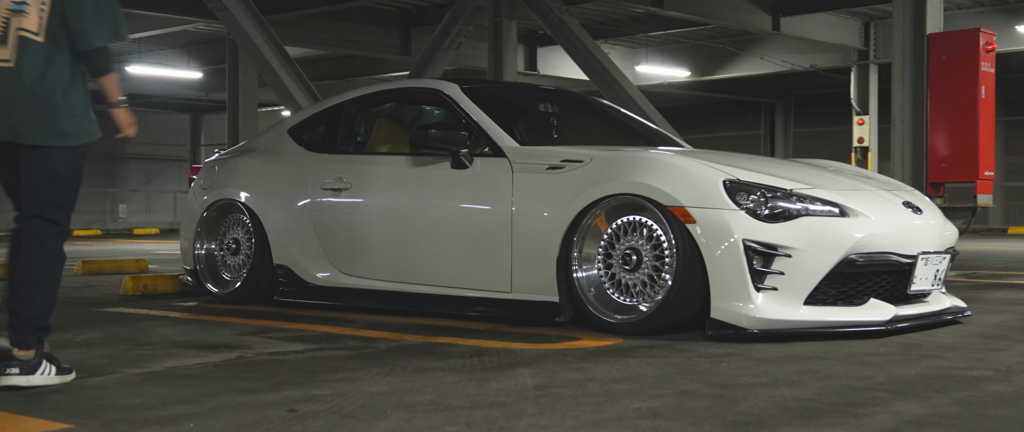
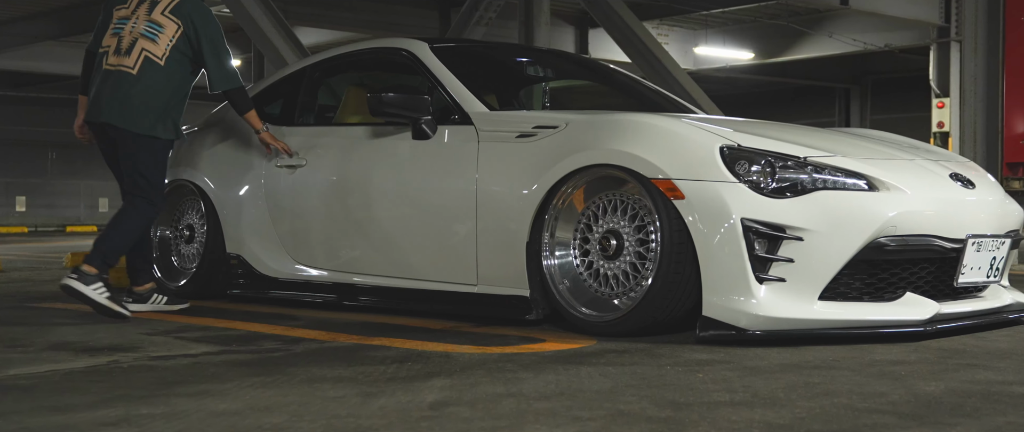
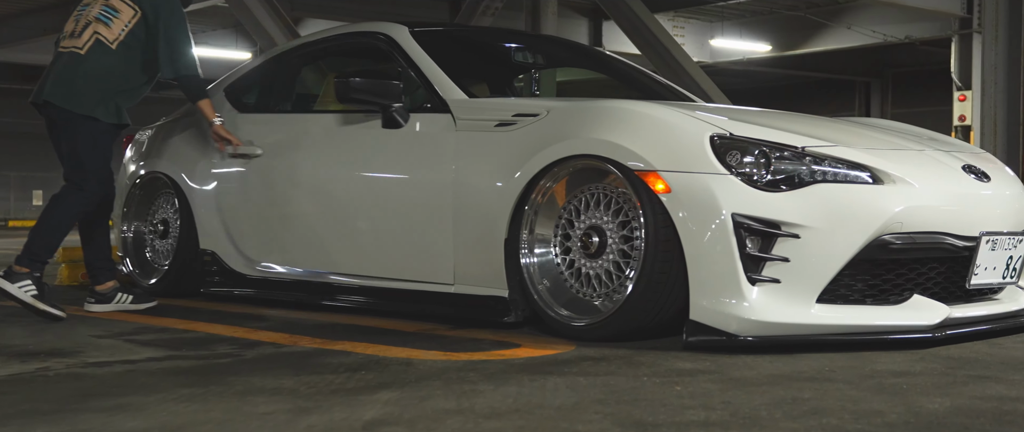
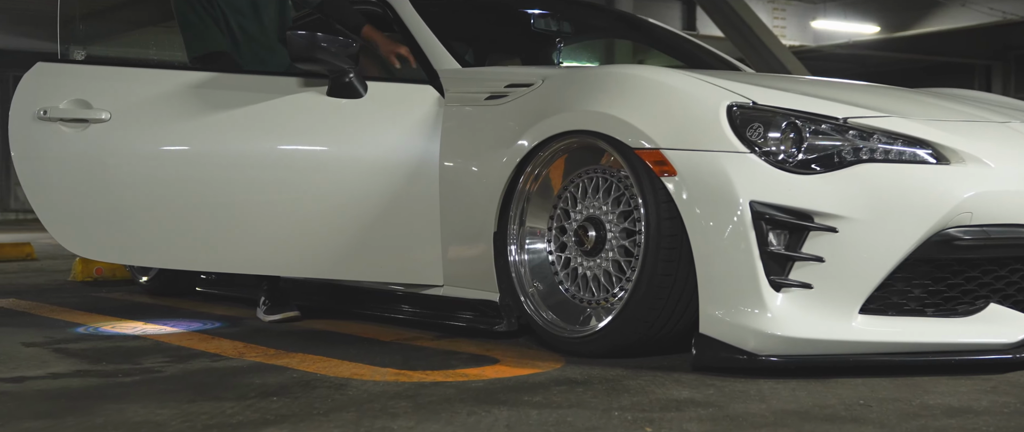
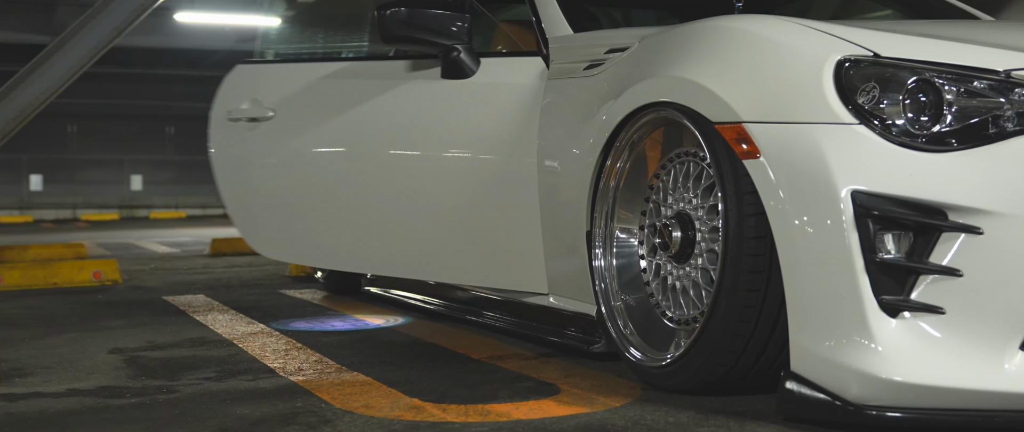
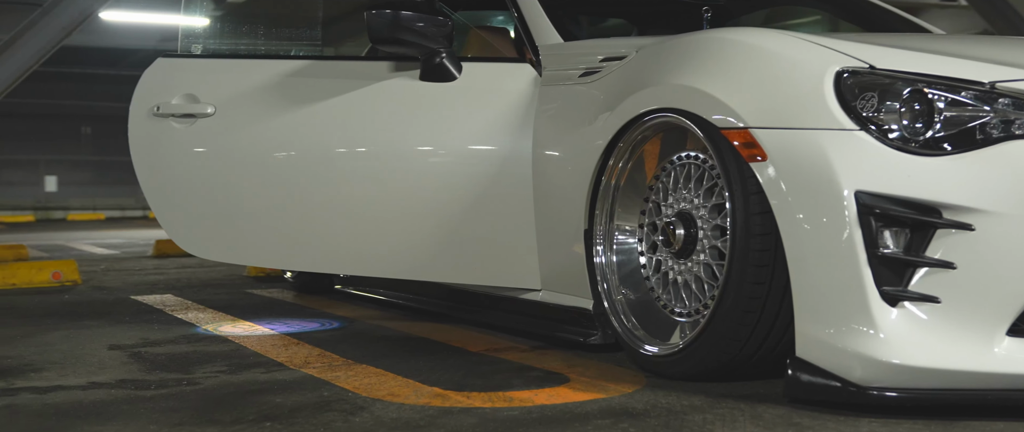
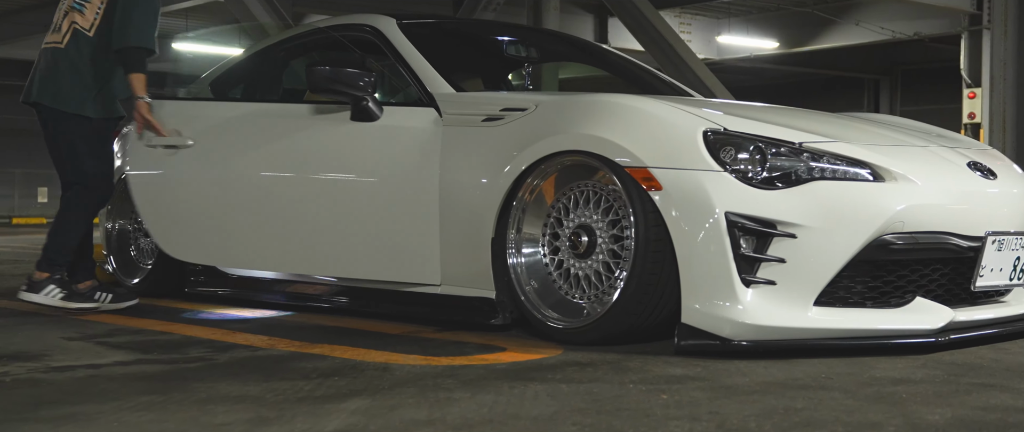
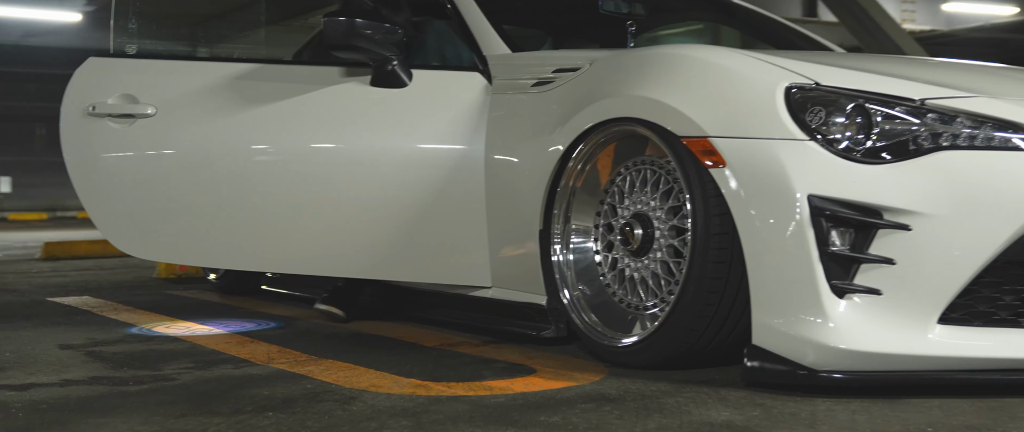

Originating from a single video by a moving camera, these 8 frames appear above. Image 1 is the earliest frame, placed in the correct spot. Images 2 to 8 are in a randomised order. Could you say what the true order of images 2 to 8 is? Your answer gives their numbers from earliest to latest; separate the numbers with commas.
2, 3, 7, 4, 8, 6, 5
